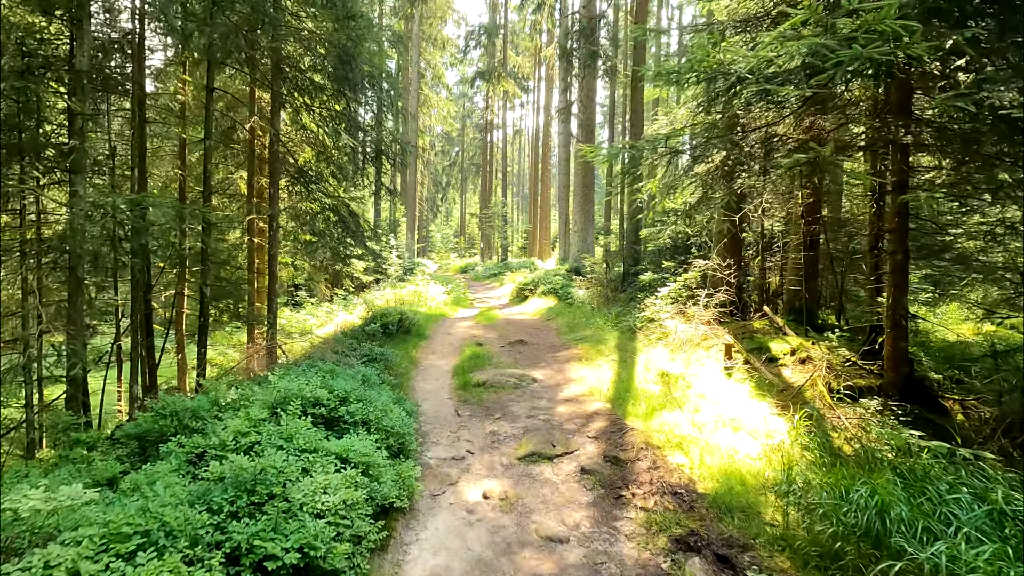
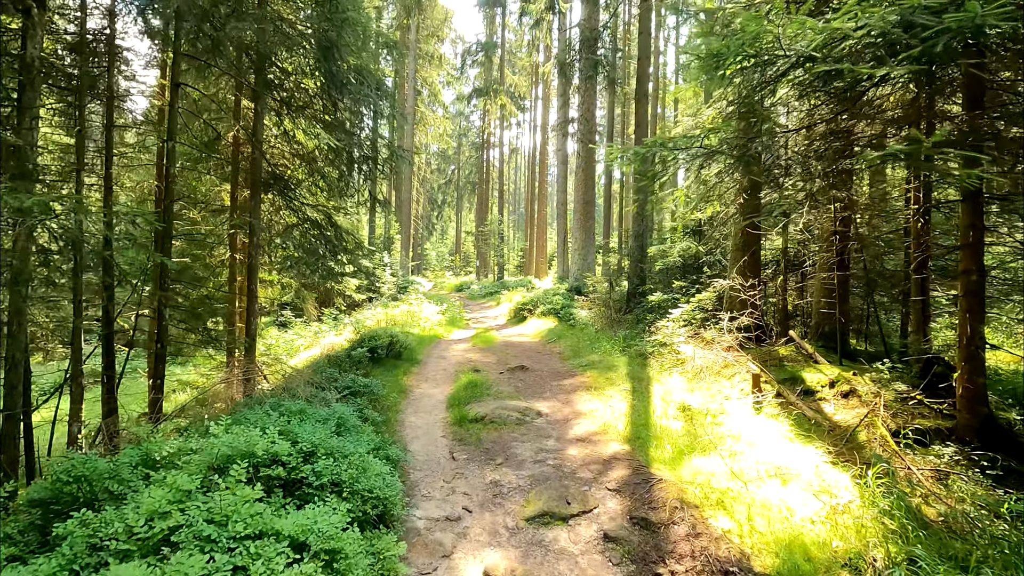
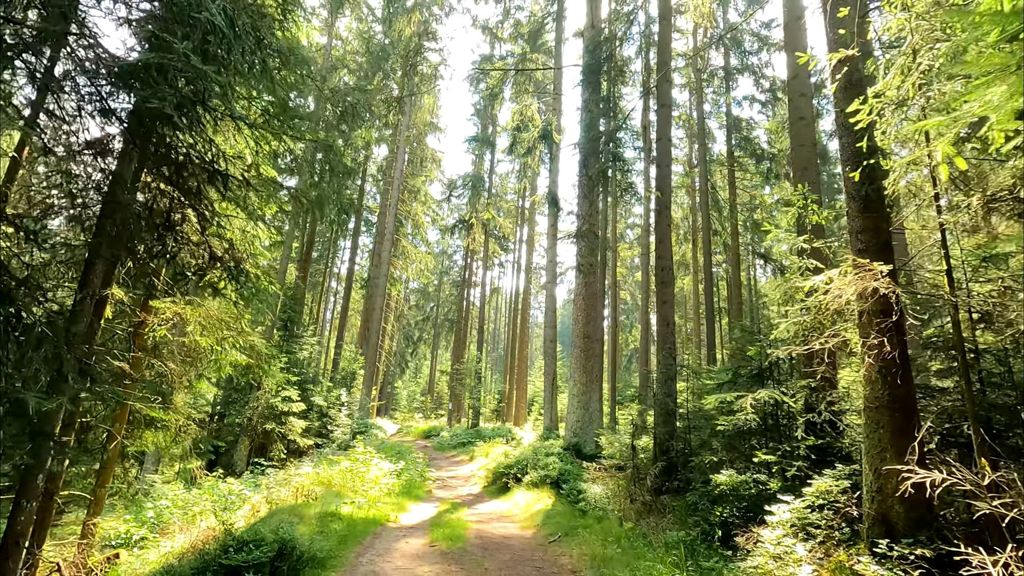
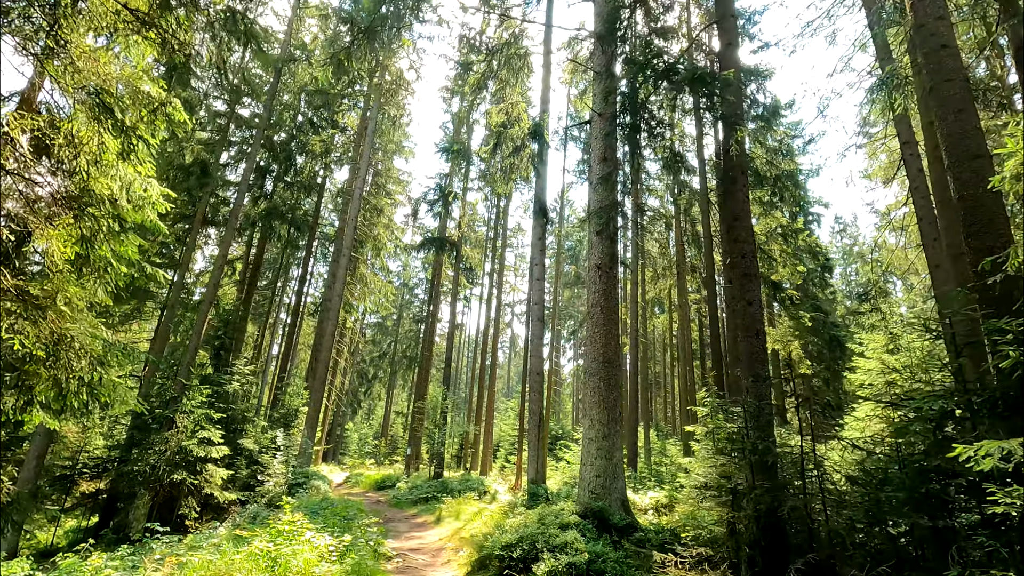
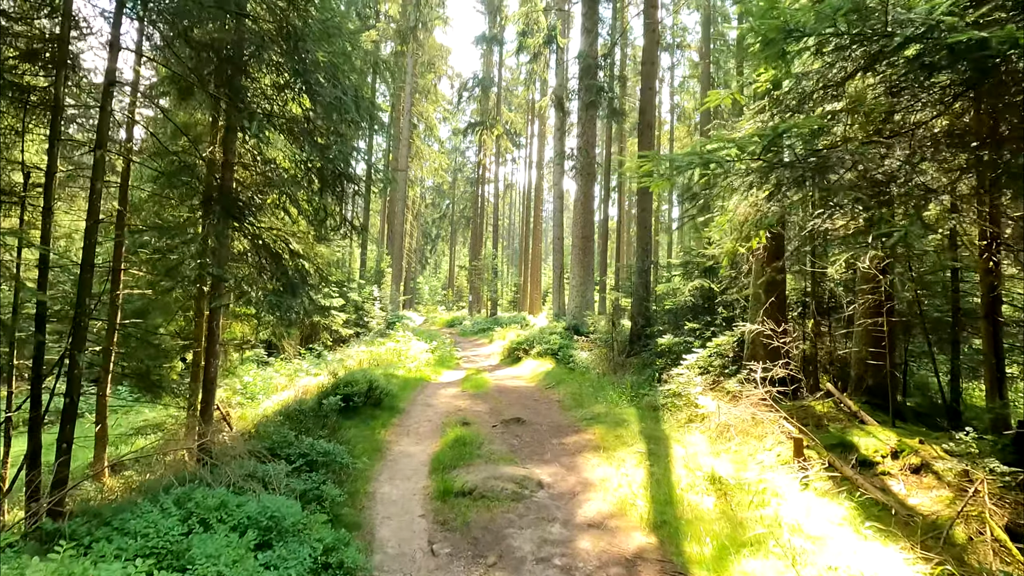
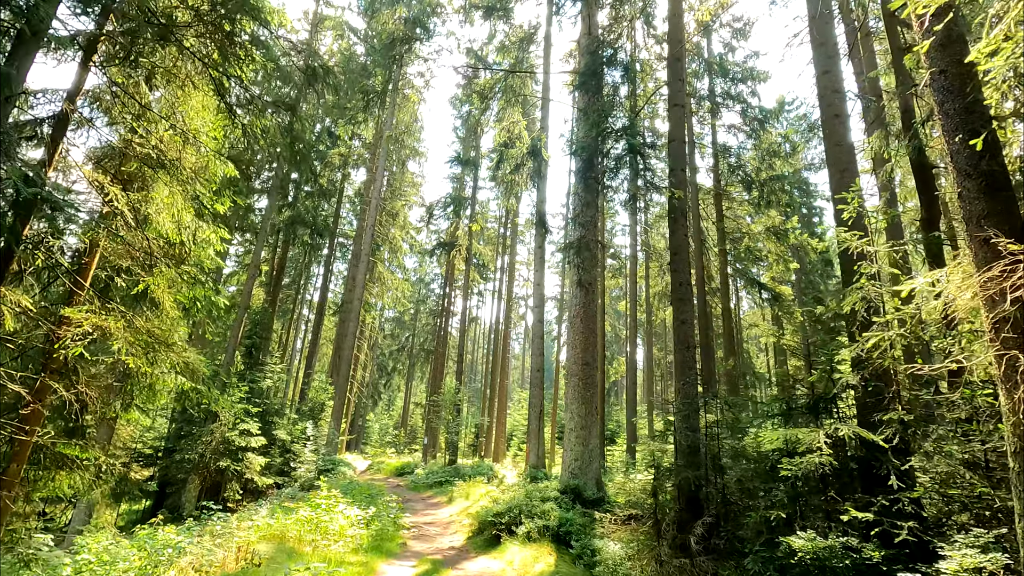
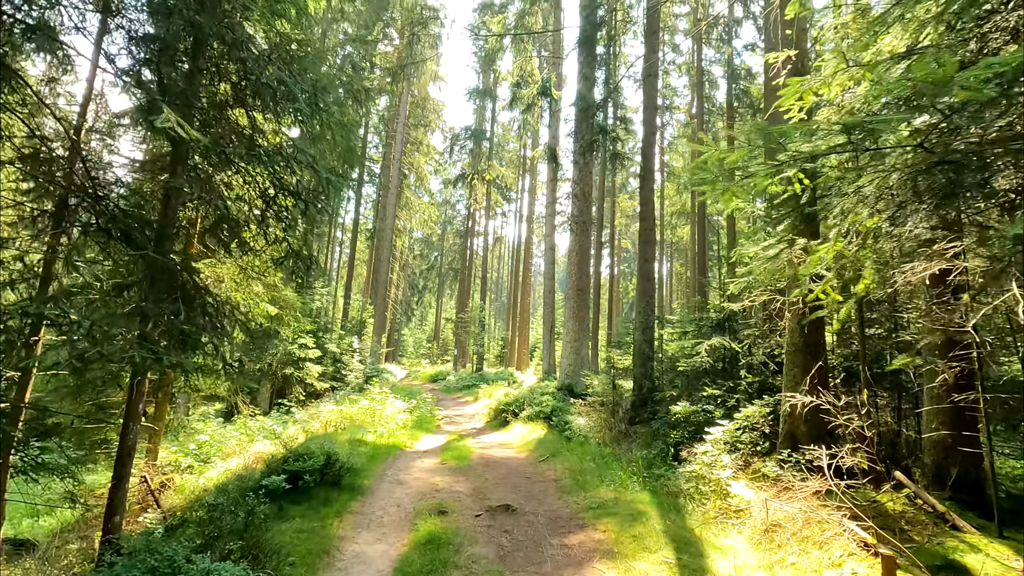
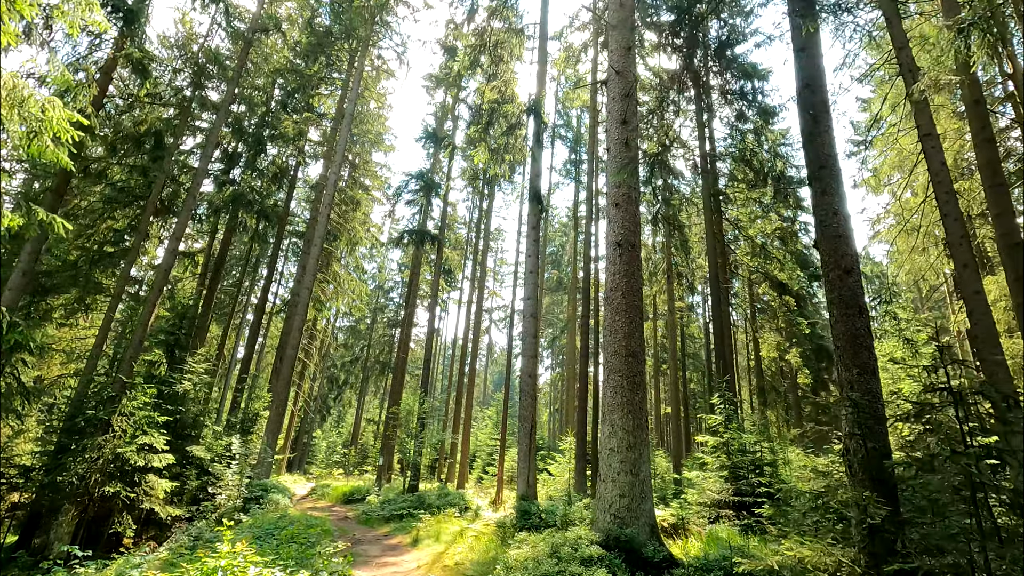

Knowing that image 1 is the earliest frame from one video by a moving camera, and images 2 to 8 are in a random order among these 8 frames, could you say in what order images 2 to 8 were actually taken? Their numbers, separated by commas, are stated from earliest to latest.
2, 5, 7, 3, 6, 4, 8
